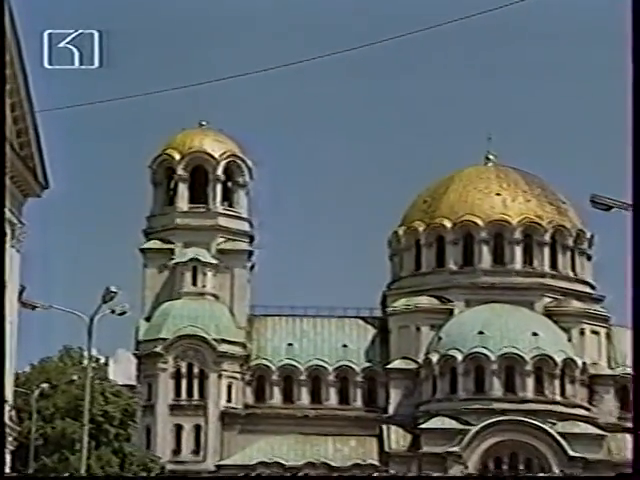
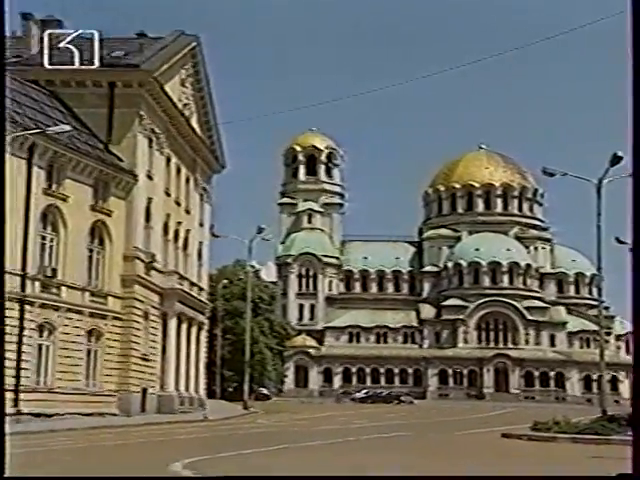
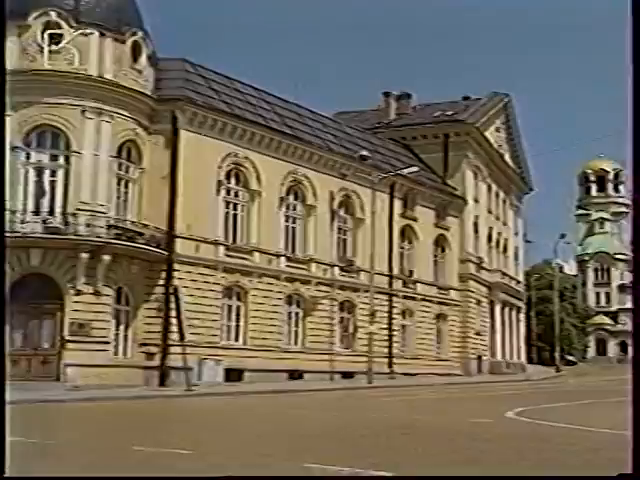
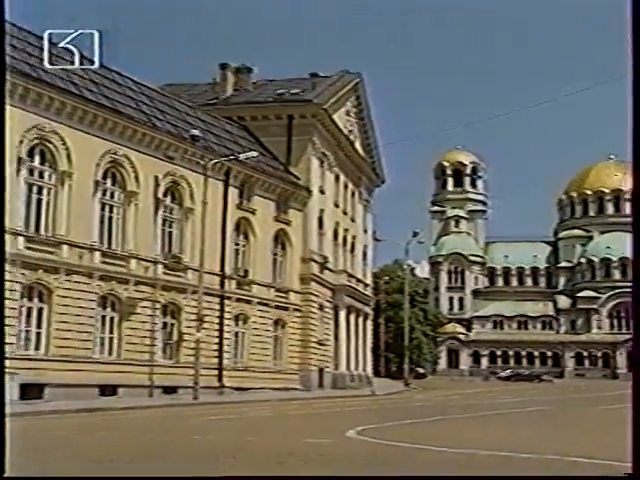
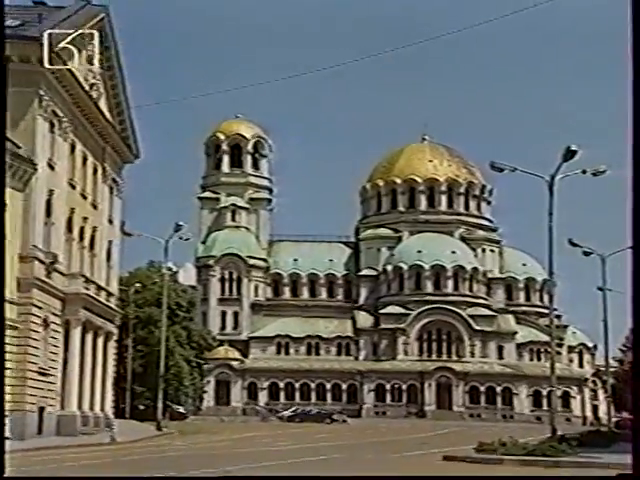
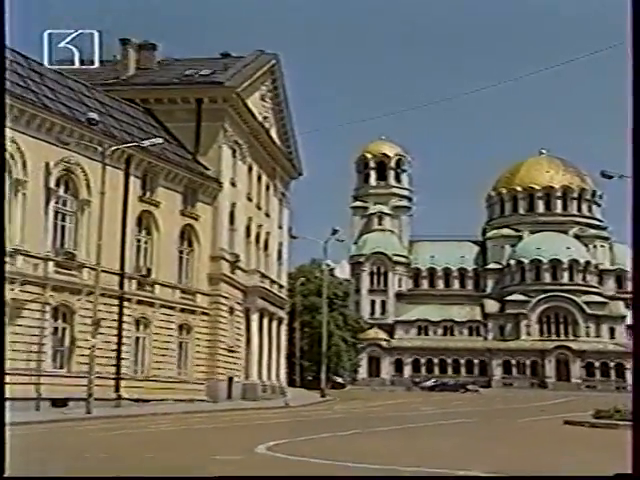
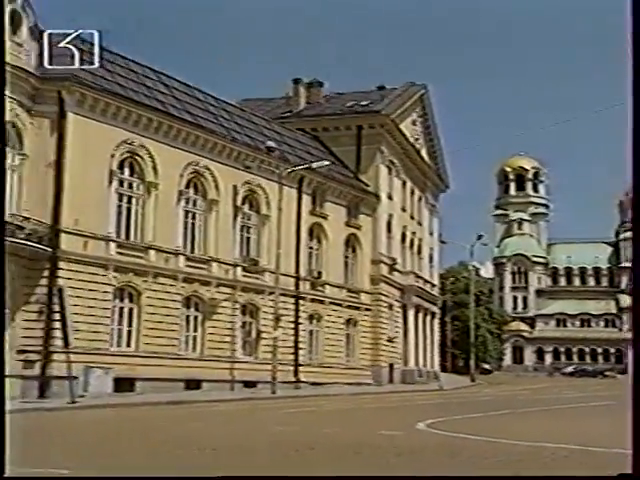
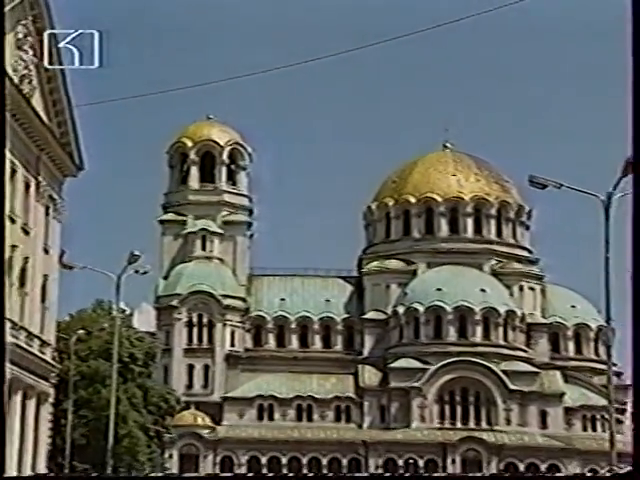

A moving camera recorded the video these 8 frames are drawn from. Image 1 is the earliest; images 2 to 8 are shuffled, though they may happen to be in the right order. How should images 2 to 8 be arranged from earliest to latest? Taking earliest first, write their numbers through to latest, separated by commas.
8, 5, 2, 6, 4, 7, 3
